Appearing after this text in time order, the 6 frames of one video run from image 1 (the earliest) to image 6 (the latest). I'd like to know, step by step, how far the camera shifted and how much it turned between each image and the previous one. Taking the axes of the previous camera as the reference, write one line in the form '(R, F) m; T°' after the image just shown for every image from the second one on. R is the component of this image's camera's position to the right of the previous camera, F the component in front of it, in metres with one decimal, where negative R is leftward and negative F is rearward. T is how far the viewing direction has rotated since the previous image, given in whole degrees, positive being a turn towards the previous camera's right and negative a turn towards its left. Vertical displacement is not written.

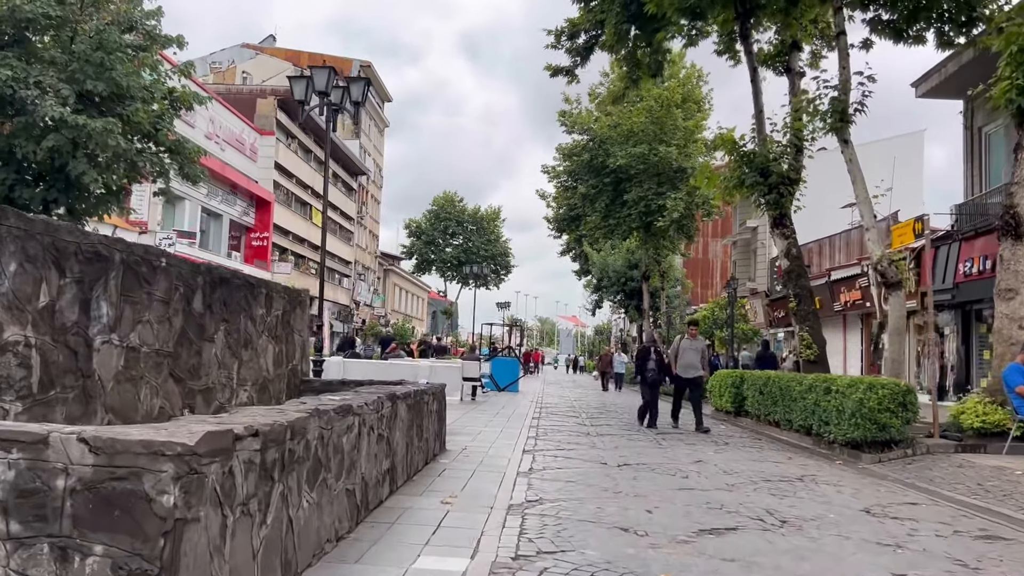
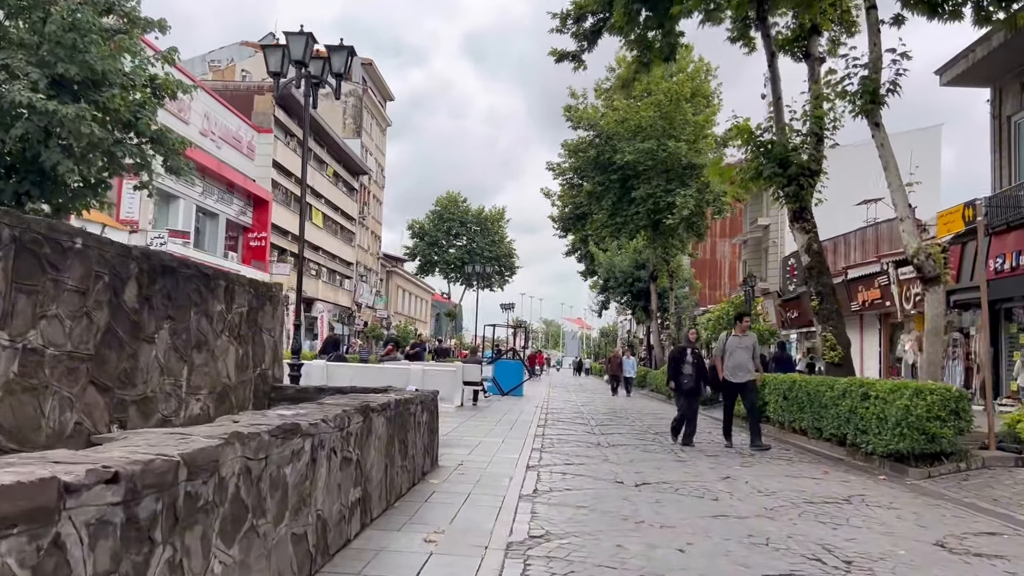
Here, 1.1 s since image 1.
(0.0, +1.0) m; 0°
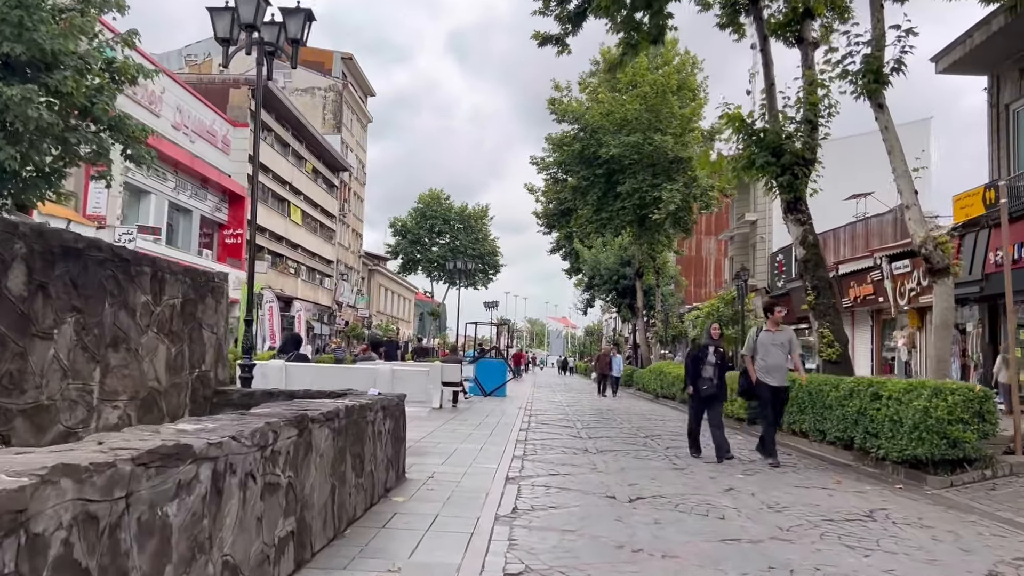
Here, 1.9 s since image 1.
(+0.1, +0.8) m; +1°
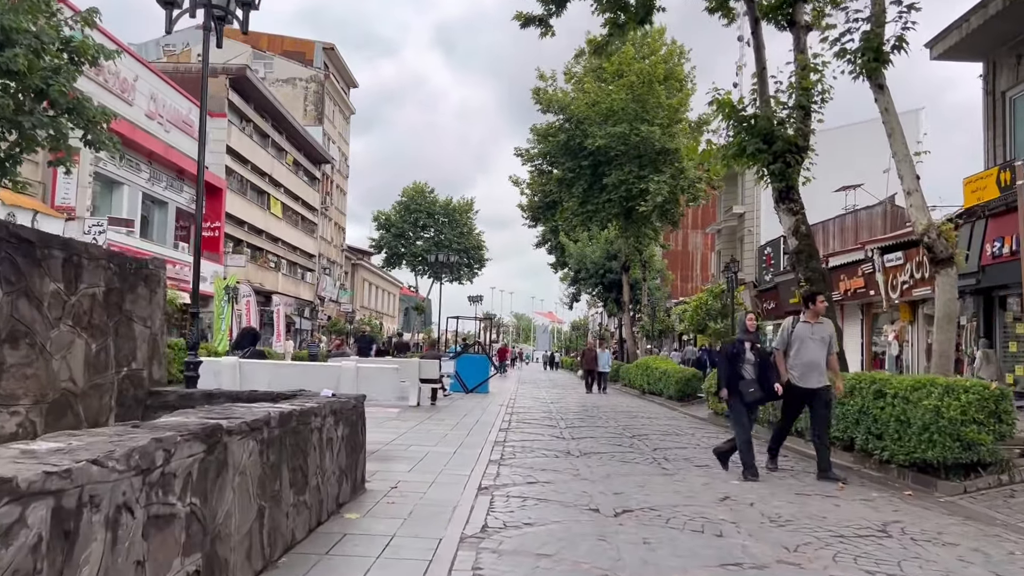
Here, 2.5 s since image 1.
(+0.1, +0.7) m; +1°
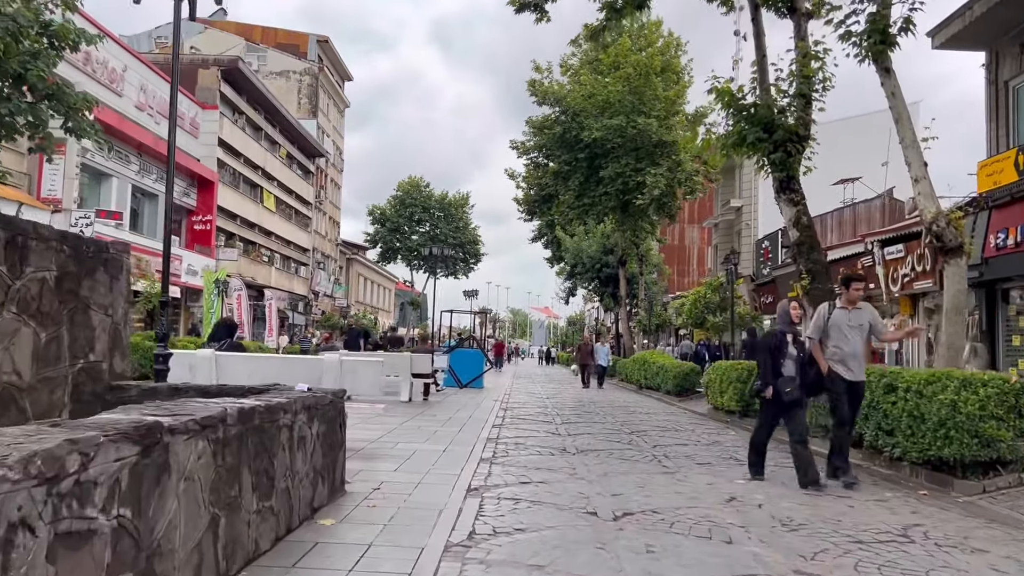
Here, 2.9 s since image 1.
(0.0, +0.4) m; 0°
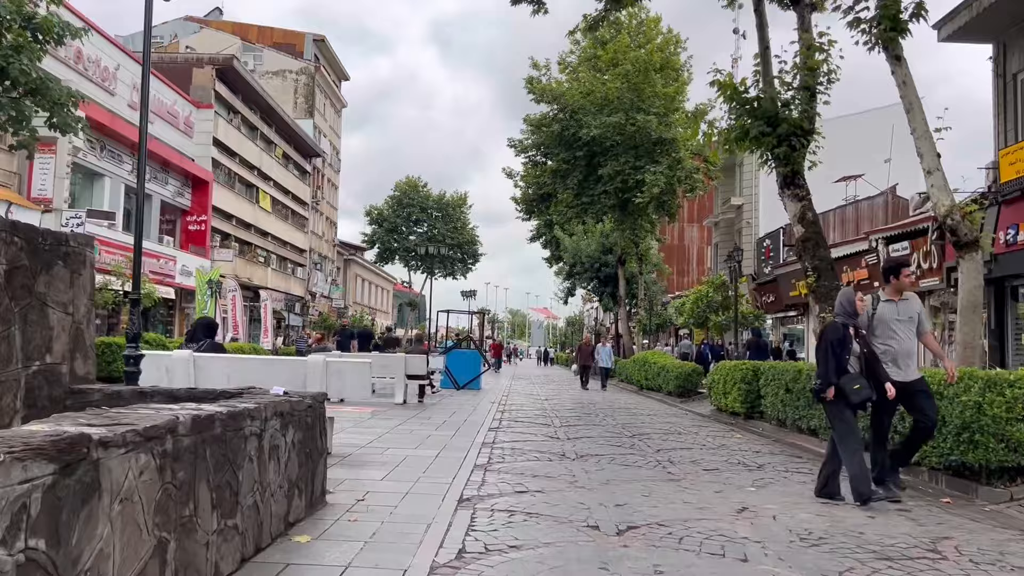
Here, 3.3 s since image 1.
(0.0, +0.4) m; 0°
